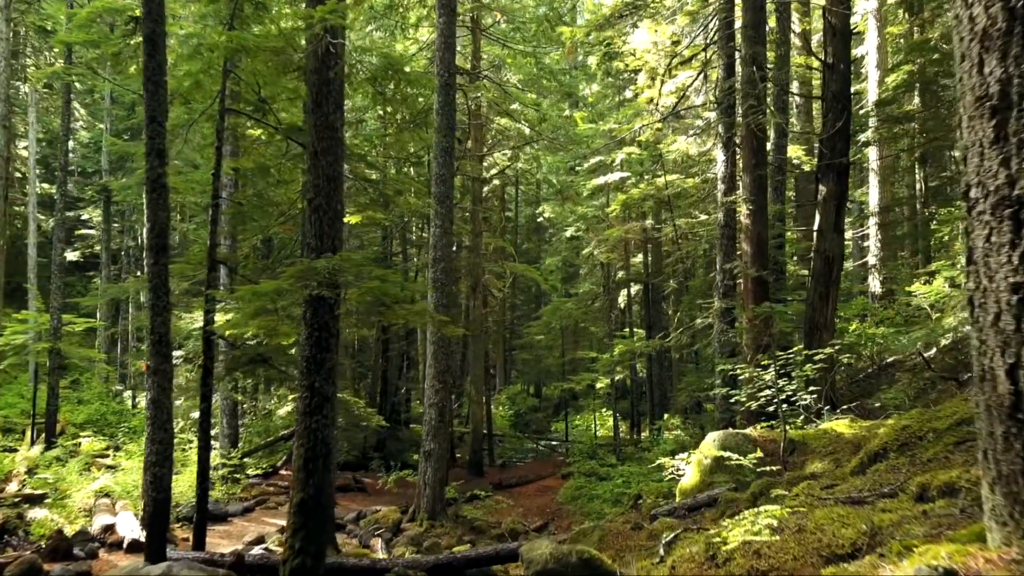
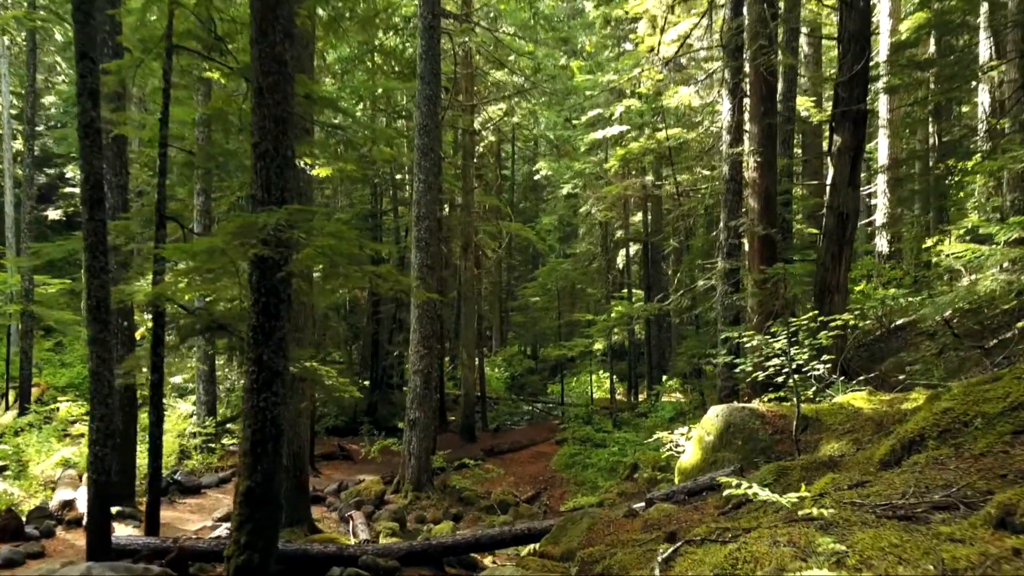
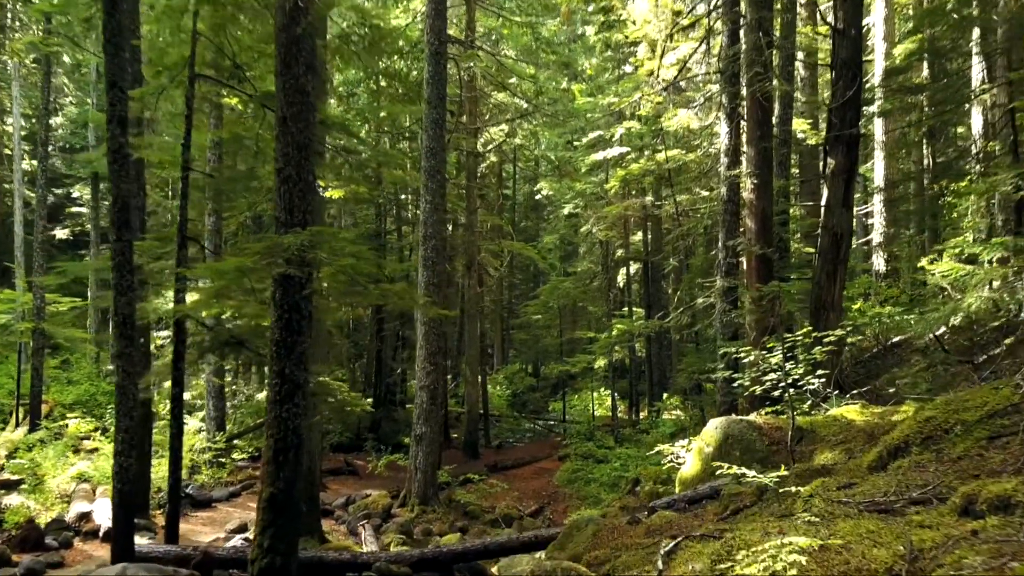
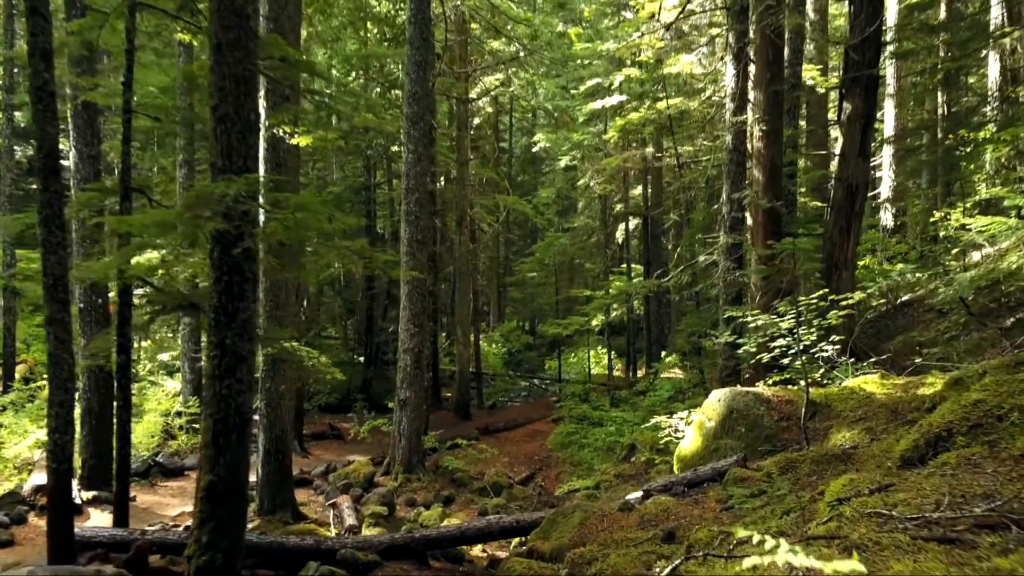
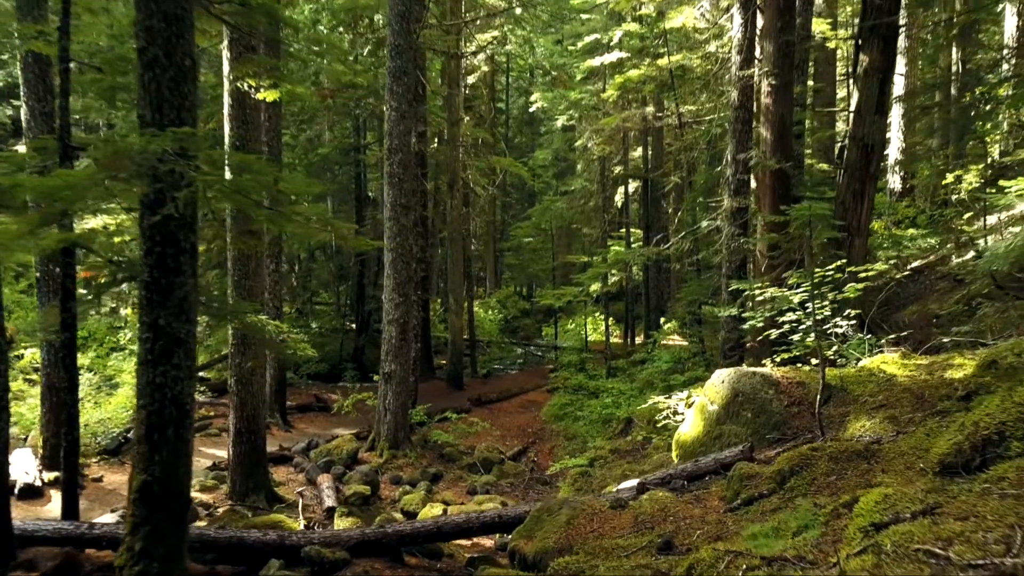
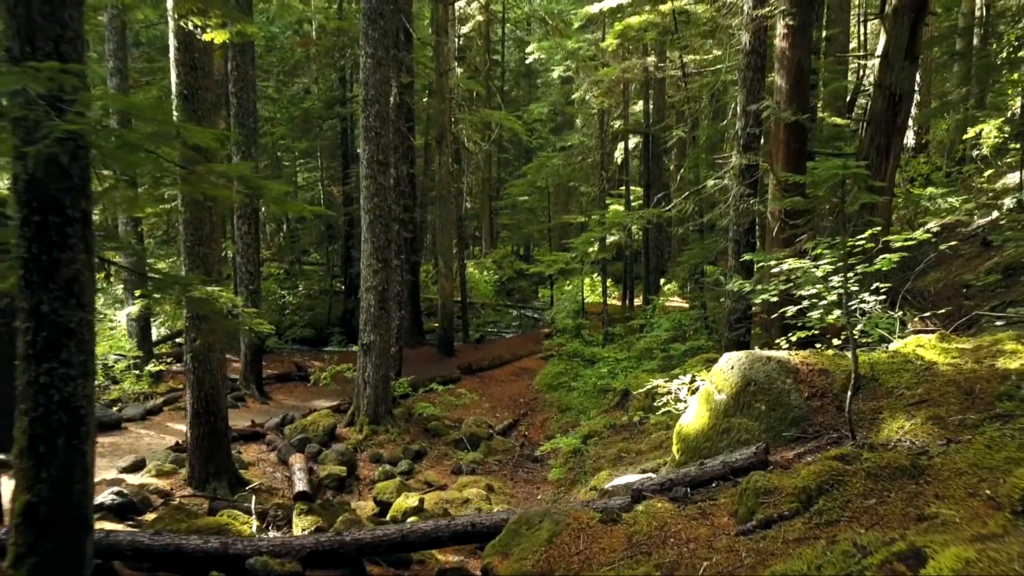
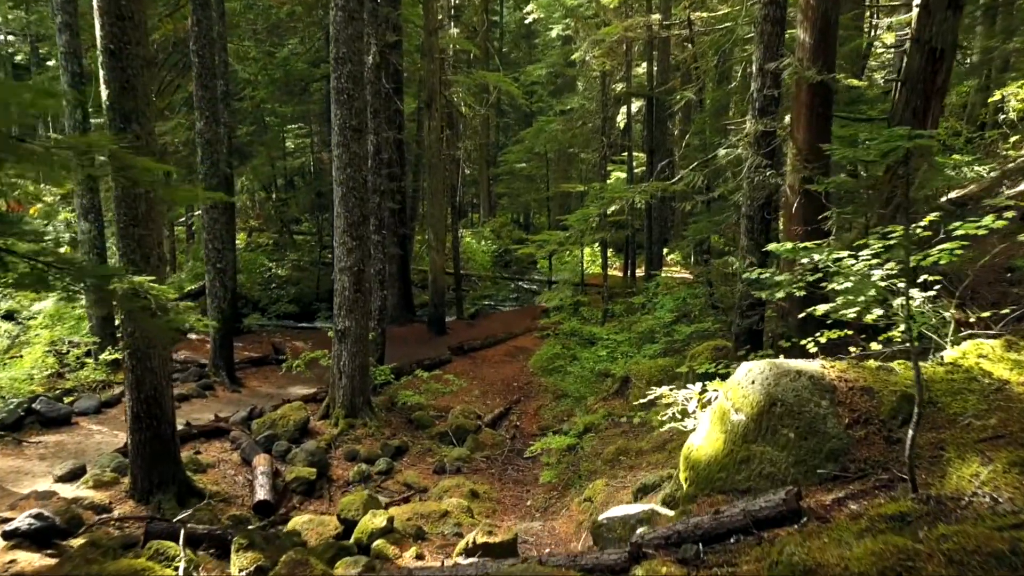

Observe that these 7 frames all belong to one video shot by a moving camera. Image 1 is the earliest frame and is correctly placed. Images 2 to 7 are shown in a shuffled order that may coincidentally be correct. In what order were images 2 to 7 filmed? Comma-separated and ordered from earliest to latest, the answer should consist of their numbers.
3, 2, 4, 5, 6, 7
